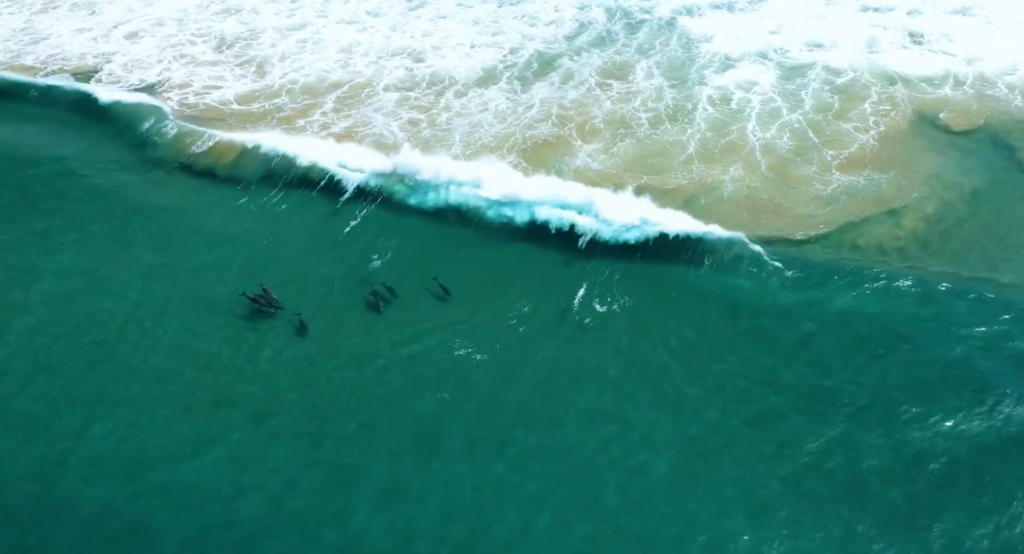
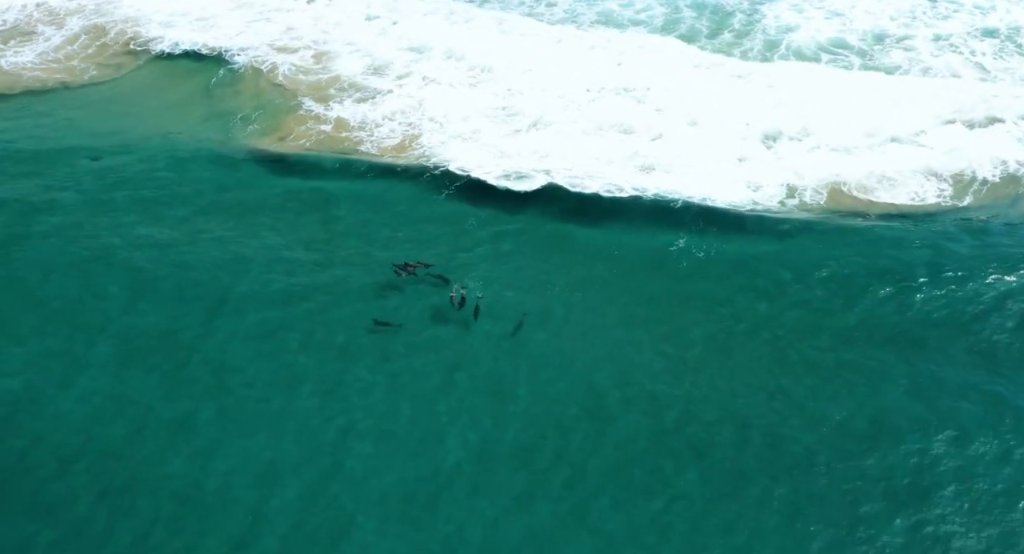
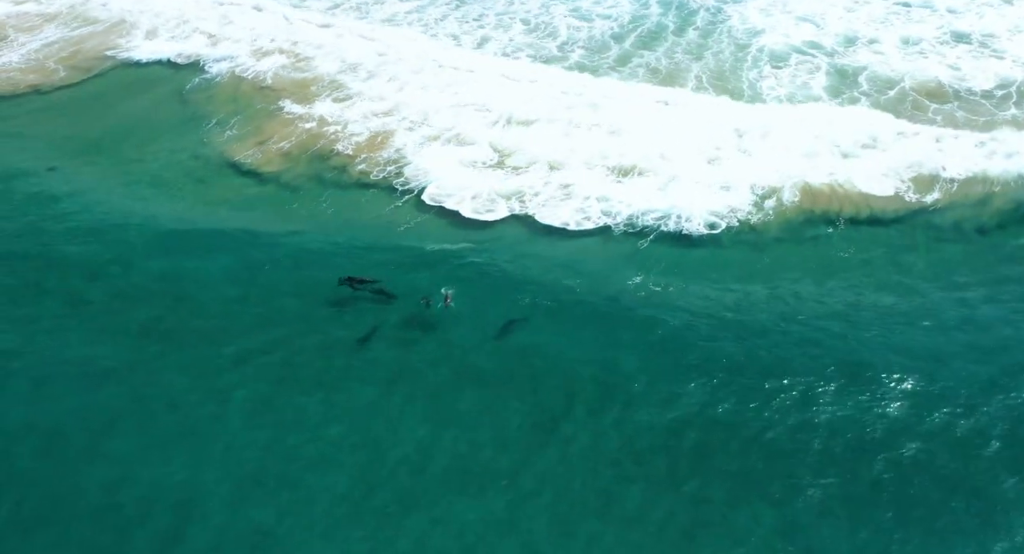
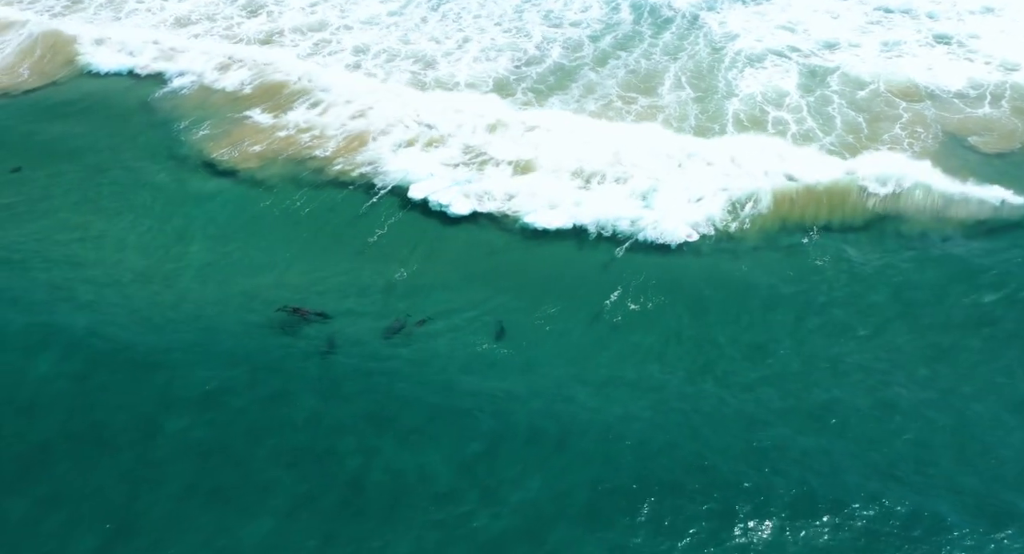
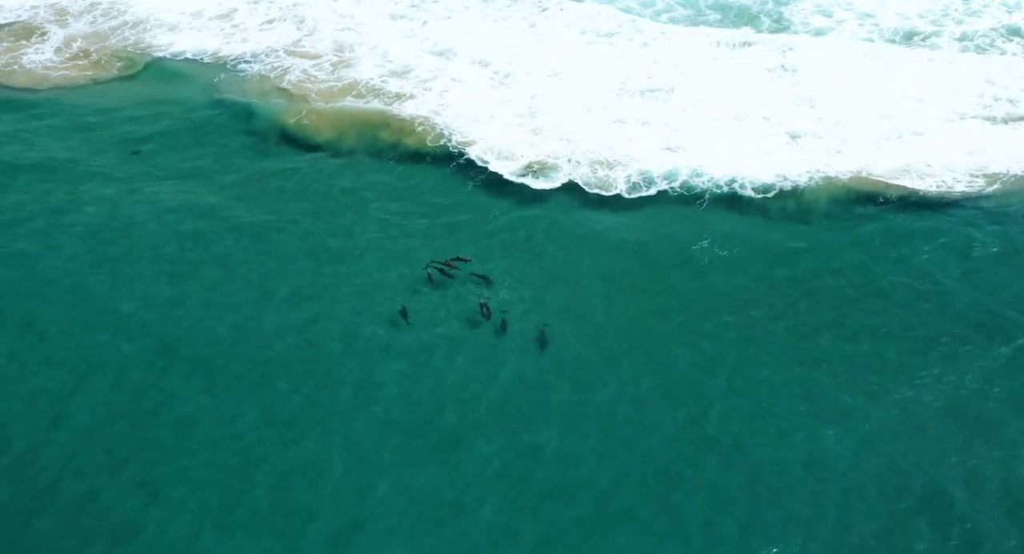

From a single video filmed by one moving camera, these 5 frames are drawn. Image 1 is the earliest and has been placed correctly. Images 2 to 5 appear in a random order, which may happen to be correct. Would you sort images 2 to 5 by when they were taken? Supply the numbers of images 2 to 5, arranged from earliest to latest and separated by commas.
4, 3, 2, 5
